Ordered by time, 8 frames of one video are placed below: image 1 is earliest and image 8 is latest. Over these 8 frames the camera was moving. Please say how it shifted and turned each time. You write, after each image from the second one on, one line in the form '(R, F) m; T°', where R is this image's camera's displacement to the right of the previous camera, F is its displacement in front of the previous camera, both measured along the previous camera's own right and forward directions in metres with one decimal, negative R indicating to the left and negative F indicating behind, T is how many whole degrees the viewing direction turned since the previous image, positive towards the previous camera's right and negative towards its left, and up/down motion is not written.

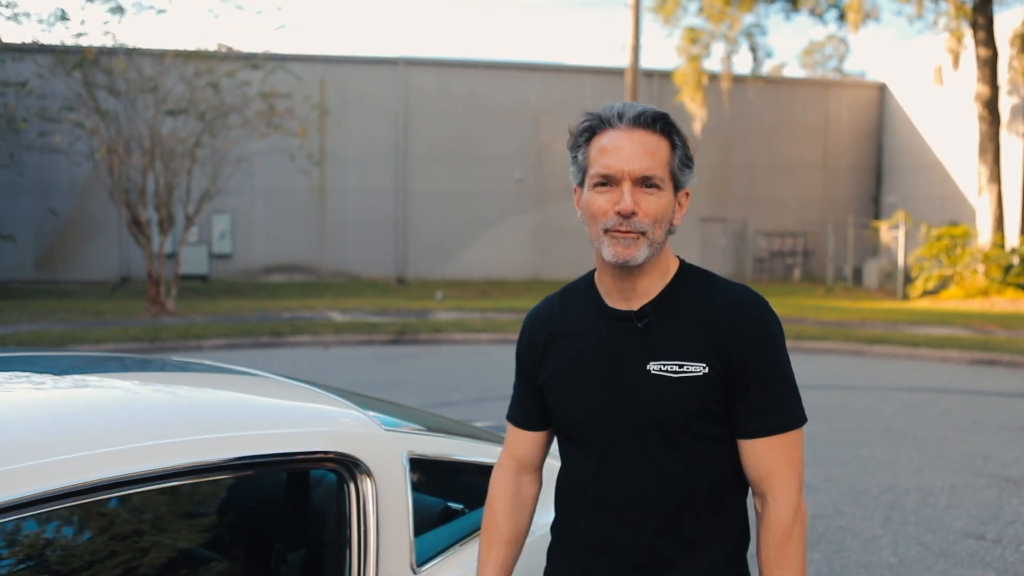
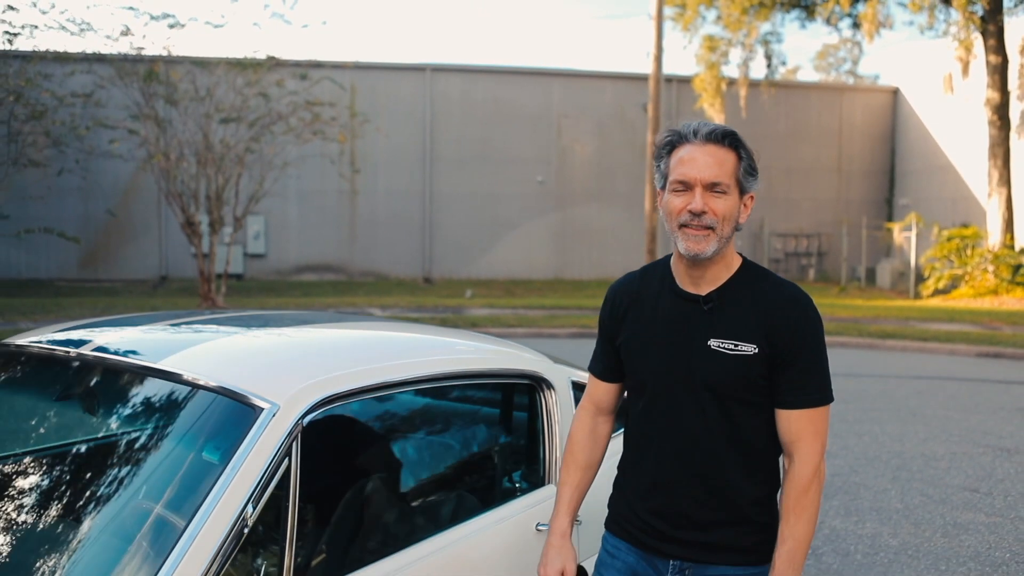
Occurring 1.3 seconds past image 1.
(-0.4, -1.0) m; -1°
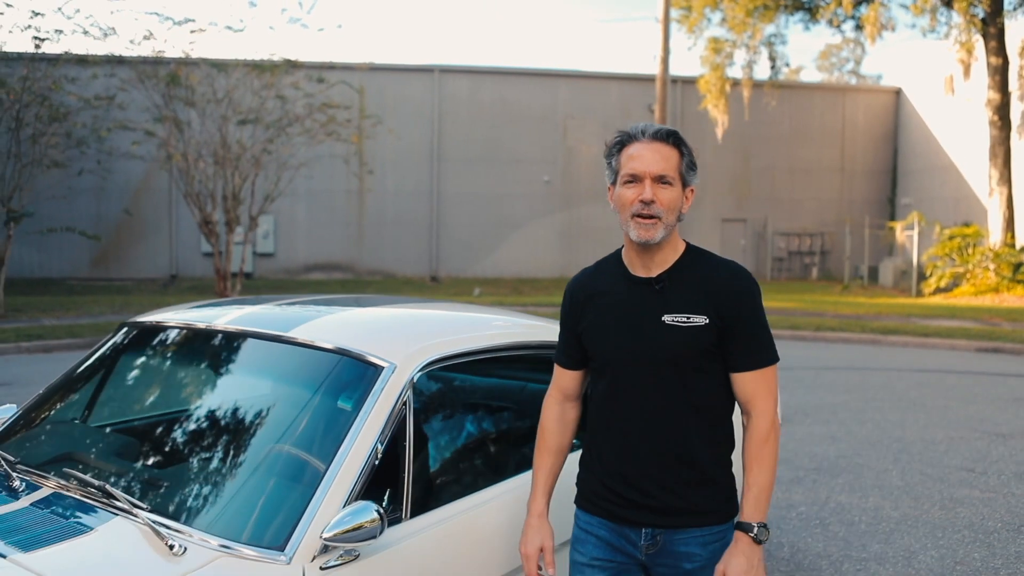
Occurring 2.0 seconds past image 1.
(-0.2, -0.4) m; 0°
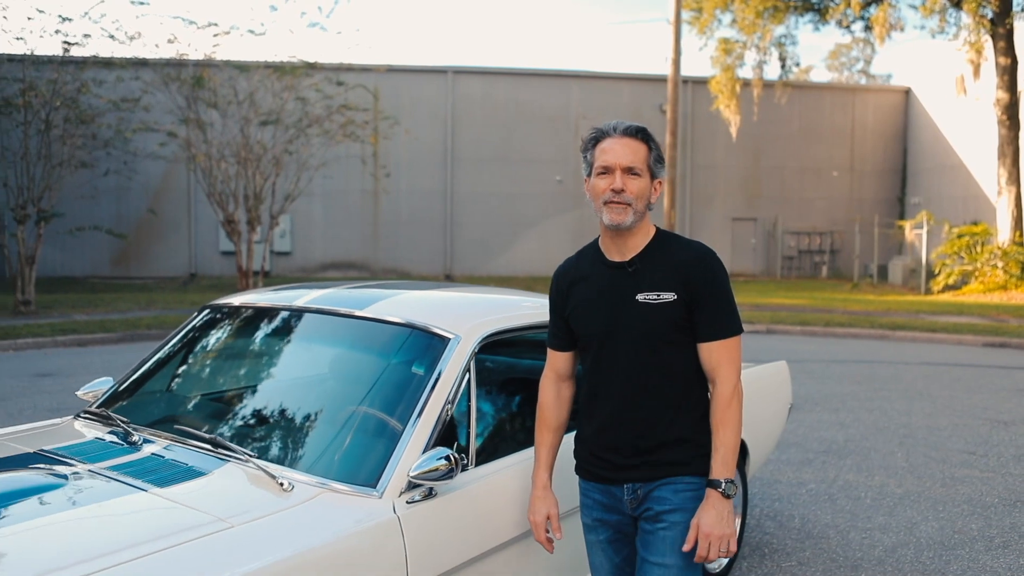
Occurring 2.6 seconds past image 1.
(-0.1, -0.4) m; -1°
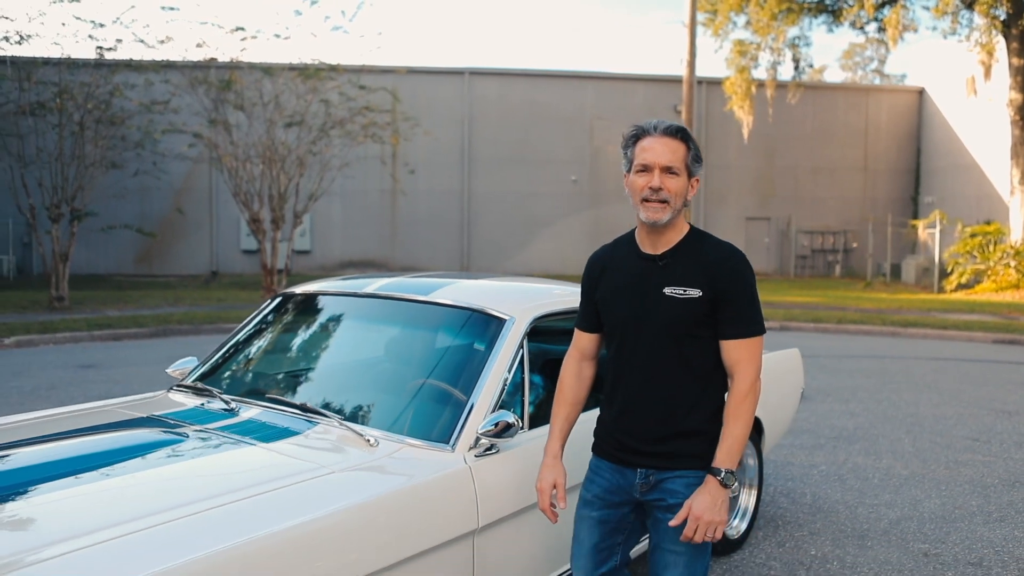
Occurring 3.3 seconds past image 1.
(-0.1, -0.4) m; -1°
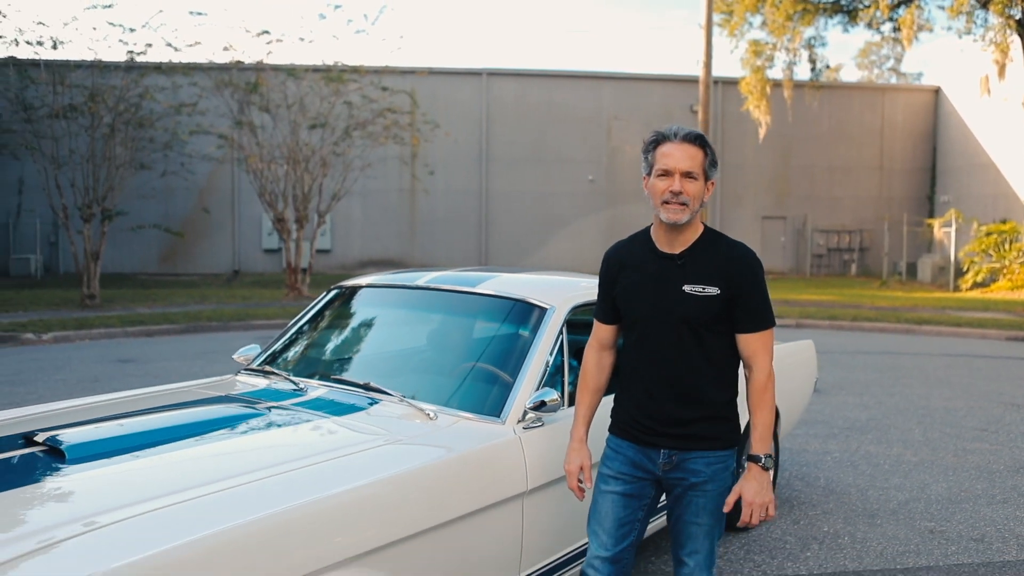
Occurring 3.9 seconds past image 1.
(-0.1, -0.4) m; -1°
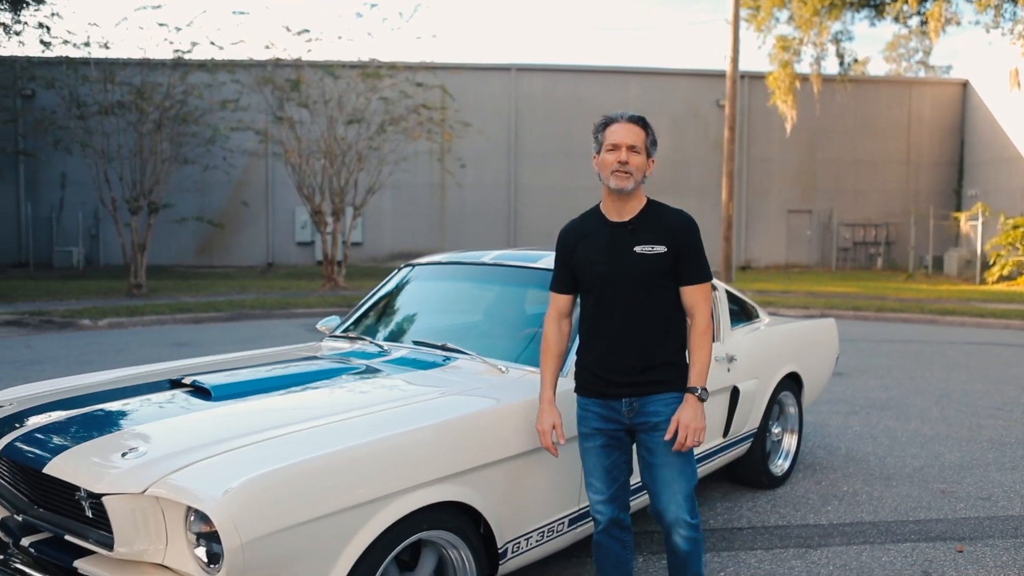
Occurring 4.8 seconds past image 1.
(-0.2, -0.5) m; -2°
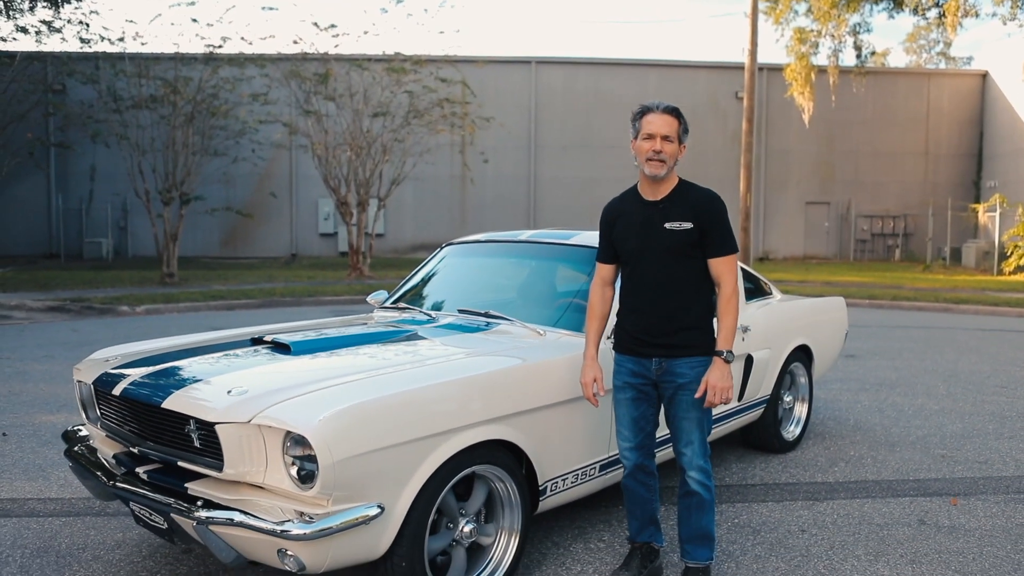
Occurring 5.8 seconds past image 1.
(-0.1, -0.5) m; -1°
